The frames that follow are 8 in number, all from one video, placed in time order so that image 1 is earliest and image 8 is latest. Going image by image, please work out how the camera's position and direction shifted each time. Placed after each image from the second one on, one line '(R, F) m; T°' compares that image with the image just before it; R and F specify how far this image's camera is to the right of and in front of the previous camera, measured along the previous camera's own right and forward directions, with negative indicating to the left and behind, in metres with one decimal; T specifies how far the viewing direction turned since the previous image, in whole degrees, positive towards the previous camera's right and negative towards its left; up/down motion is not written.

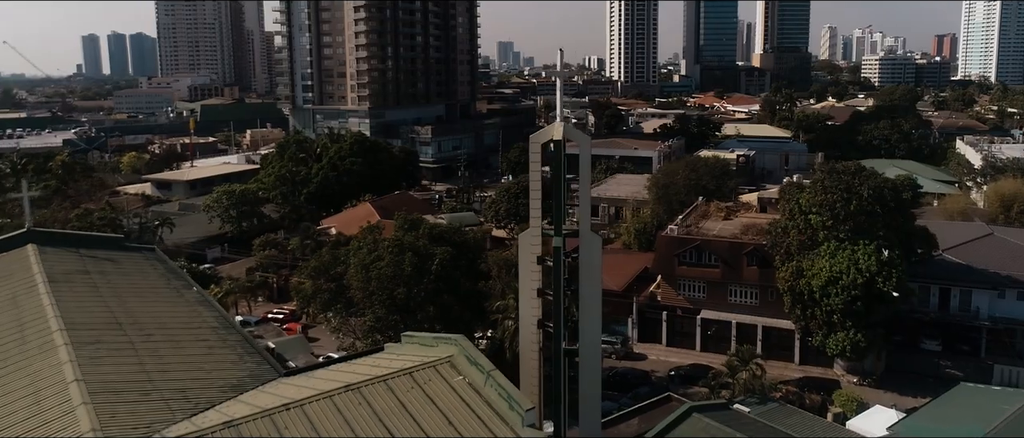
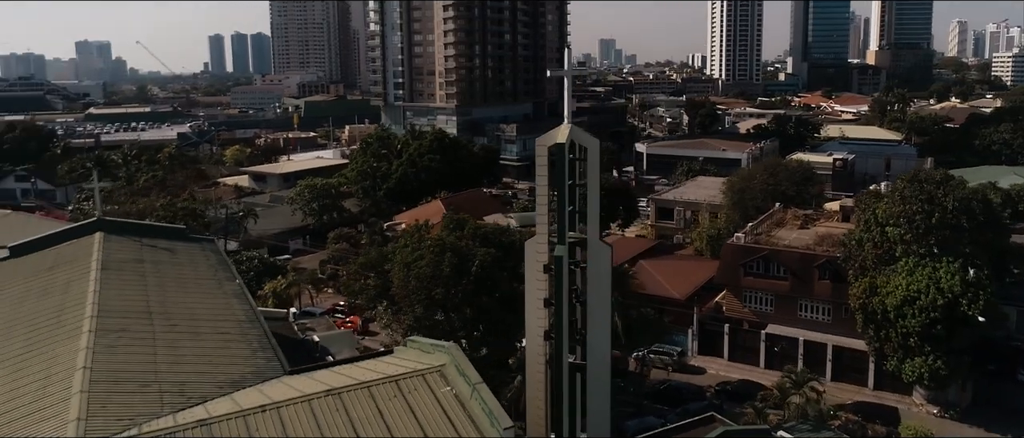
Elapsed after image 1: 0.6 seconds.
(+1.3, +0.6) m; -8°
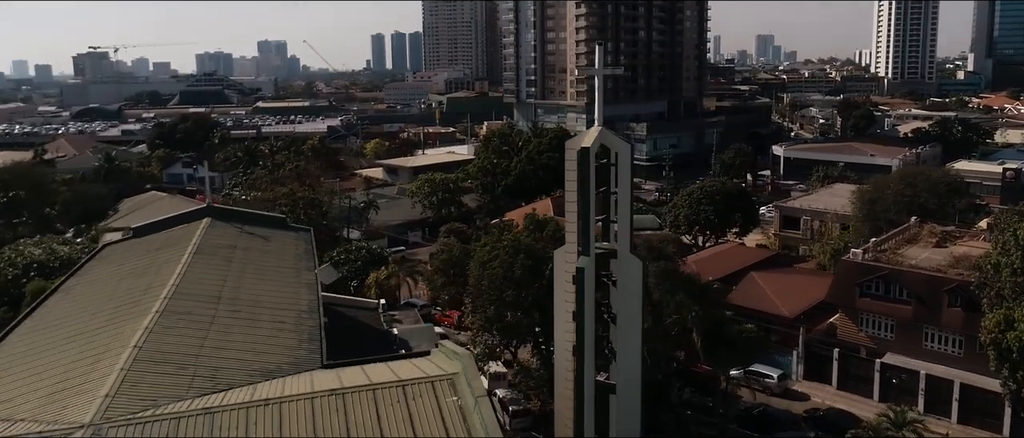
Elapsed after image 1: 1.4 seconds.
(+1.5, +0.6) m; -12°
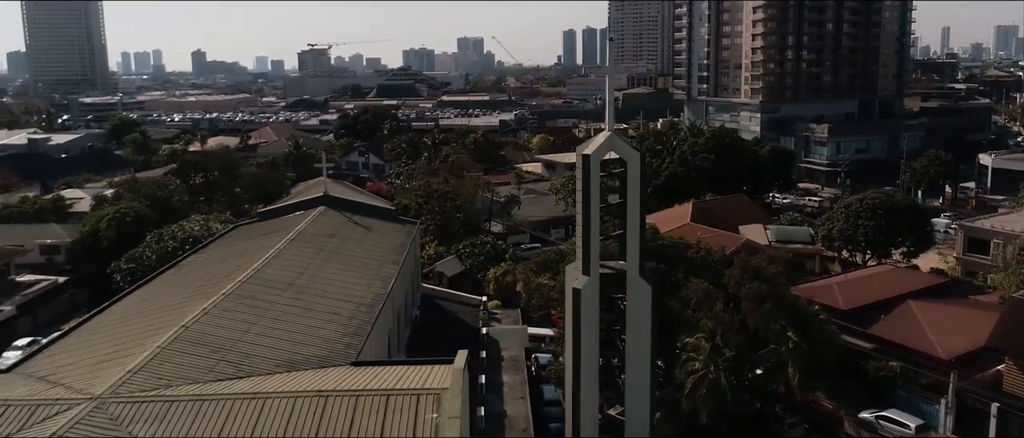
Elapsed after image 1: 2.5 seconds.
(+2.1, +1.0) m; -15°
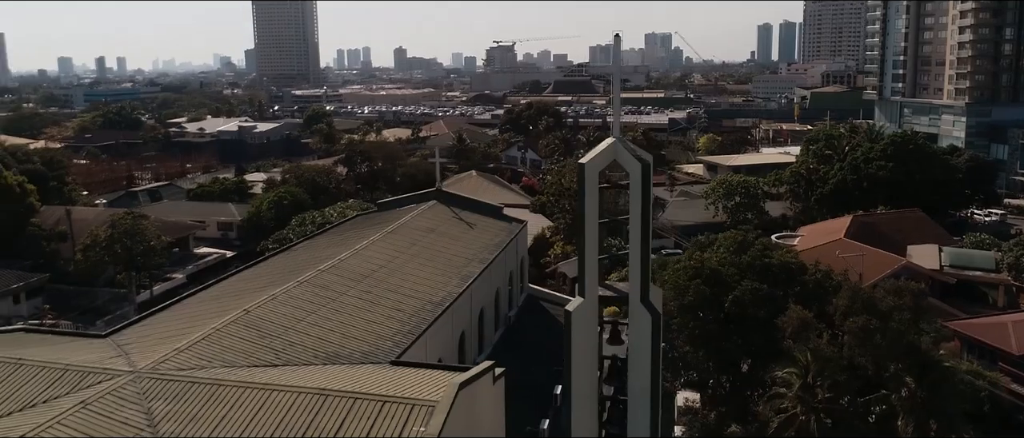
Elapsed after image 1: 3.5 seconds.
(+1.9, +0.8) m; -14°
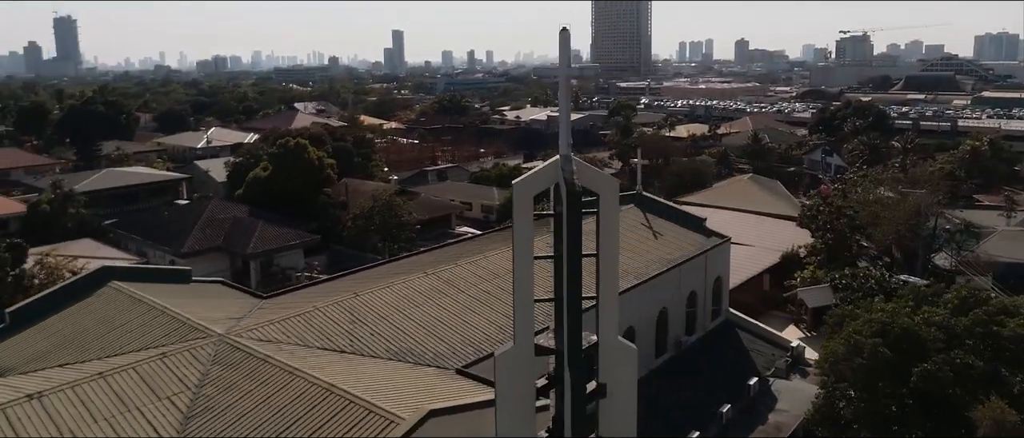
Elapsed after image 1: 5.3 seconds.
(+3.1, +1.7) m; -26°
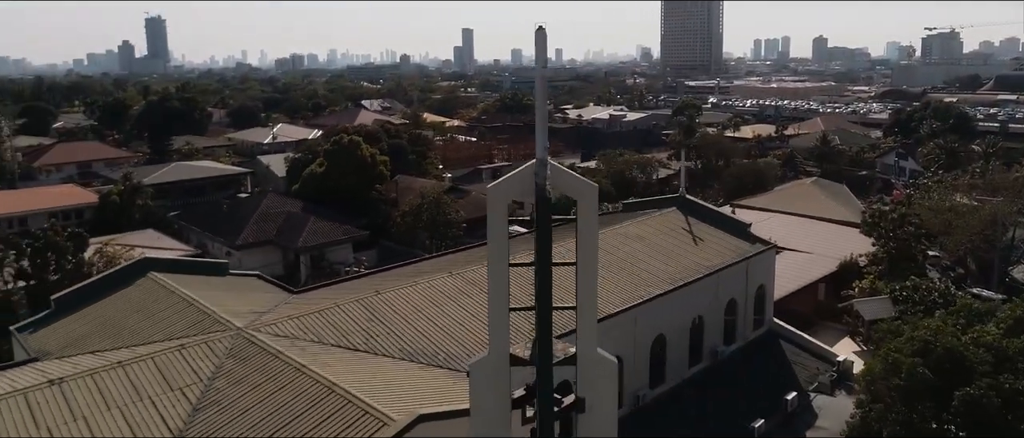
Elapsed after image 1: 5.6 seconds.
(+0.7, +0.2) m; -5°
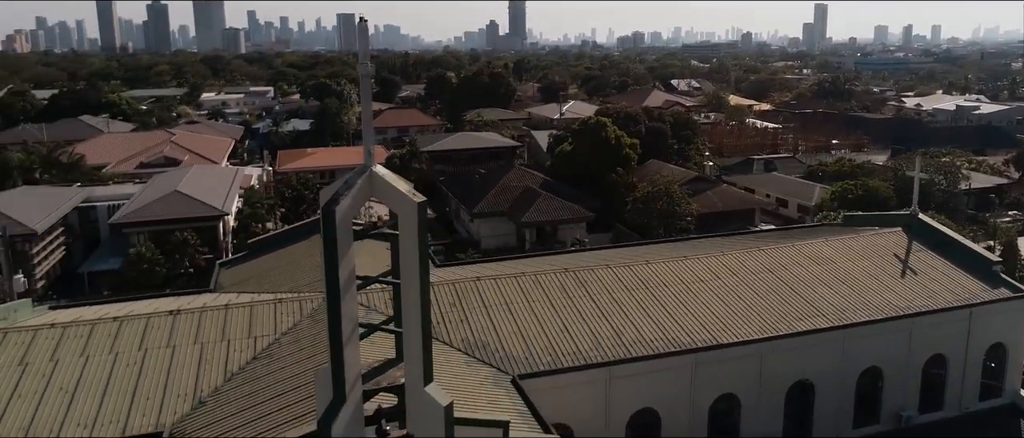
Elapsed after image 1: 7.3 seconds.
(+3.2, +1.5) m; -26°
